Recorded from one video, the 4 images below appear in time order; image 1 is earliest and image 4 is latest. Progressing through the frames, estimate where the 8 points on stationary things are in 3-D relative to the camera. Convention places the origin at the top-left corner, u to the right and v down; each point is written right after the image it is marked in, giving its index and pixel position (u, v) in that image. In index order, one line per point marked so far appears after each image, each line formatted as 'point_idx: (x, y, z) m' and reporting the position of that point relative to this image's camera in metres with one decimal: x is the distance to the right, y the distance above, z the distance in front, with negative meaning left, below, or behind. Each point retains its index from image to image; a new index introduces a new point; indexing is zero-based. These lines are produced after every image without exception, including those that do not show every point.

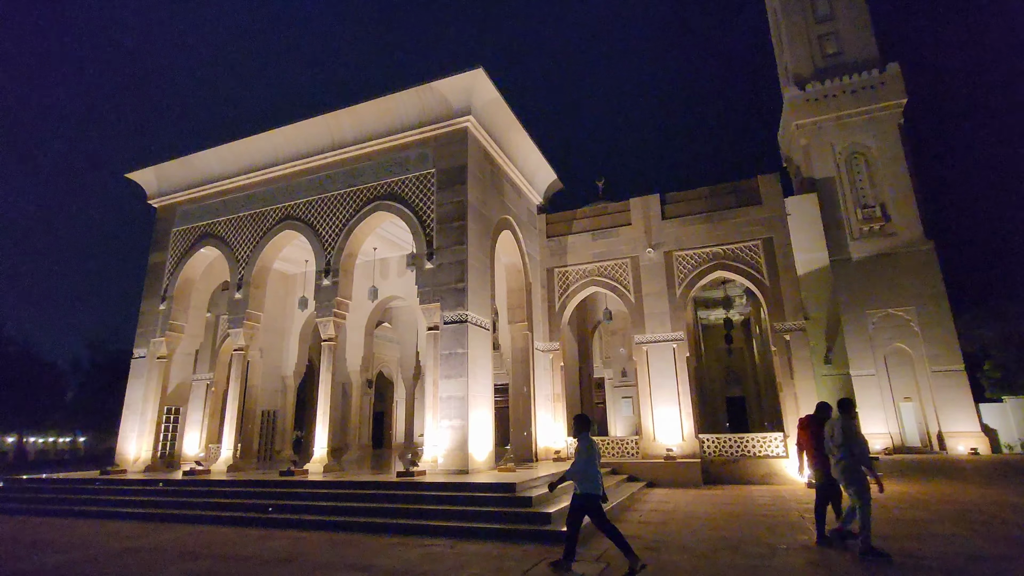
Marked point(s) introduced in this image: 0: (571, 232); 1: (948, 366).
0: (+1.2, +1.1, +11.3) m
1: (+11.5, -2.1, +15.0) m
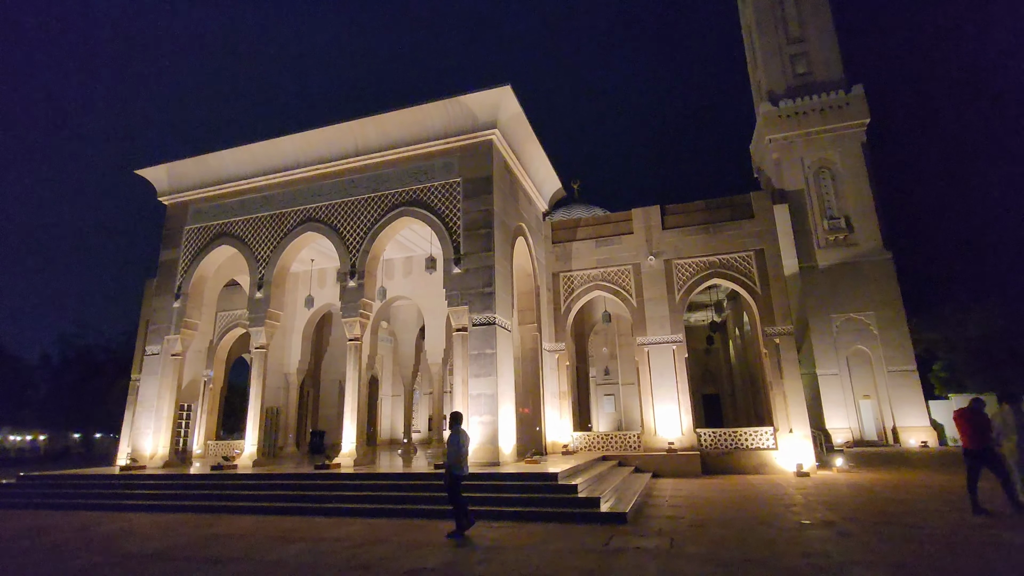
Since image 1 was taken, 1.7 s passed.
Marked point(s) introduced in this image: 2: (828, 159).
0: (+1.4, +1.0, +12.0) m
1: (+11.3, -2.3, +16.4) m
2: (+10.7, +4.4, +19.1) m
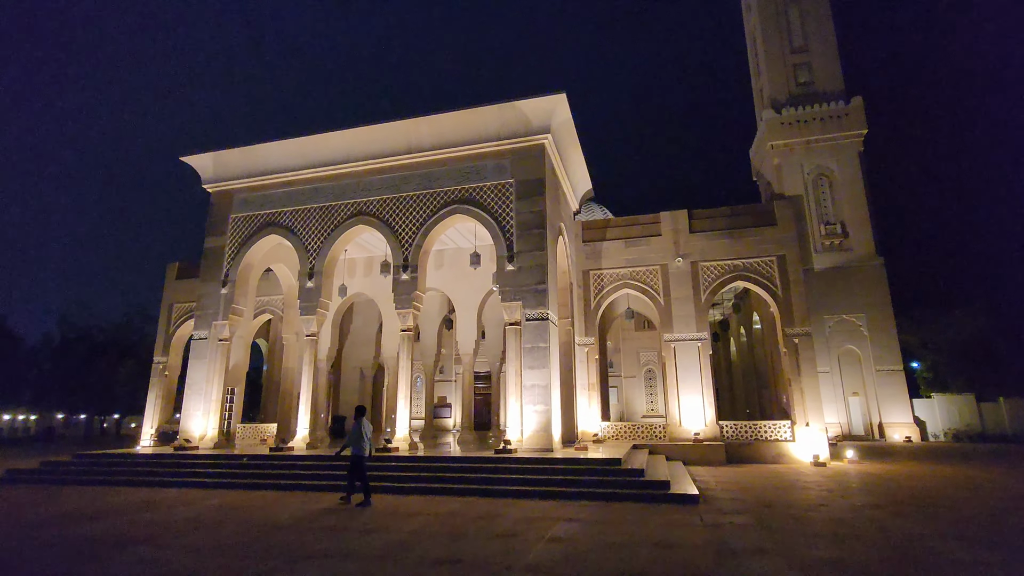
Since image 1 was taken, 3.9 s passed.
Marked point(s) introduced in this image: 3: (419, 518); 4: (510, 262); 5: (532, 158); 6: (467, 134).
0: (+2.1, +1.1, +12.6) m
1: (+11.7, -2.4, +17.4) m
2: (+11.2, +4.3, +20.0) m
3: (-0.9, -2.2, +5.4) m
4: (0.0, +0.4, +9.4) m
5: (+0.4, +2.3, +9.8) m
6: (-0.8, +2.8, +10.2) m
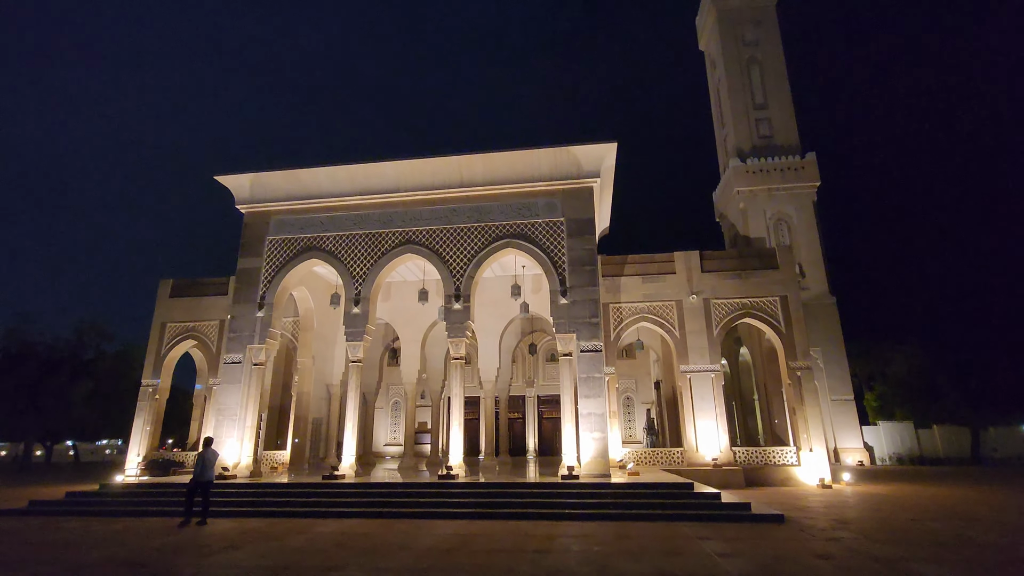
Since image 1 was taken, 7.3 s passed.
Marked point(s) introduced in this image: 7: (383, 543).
0: (+2.6, +0.3, +13.4) m
1: (+11.5, -3.7, +19.3) m
2: (+10.9, +2.9, +22.1) m
3: (+0.5, -2.6, +5.7) m
4: (+0.9, -0.1, +10.0) m
5: (+1.3, +1.7, +10.4) m
6: (+0.1, +2.2, +10.7) m
7: (-1.3, -2.6, +5.7) m
